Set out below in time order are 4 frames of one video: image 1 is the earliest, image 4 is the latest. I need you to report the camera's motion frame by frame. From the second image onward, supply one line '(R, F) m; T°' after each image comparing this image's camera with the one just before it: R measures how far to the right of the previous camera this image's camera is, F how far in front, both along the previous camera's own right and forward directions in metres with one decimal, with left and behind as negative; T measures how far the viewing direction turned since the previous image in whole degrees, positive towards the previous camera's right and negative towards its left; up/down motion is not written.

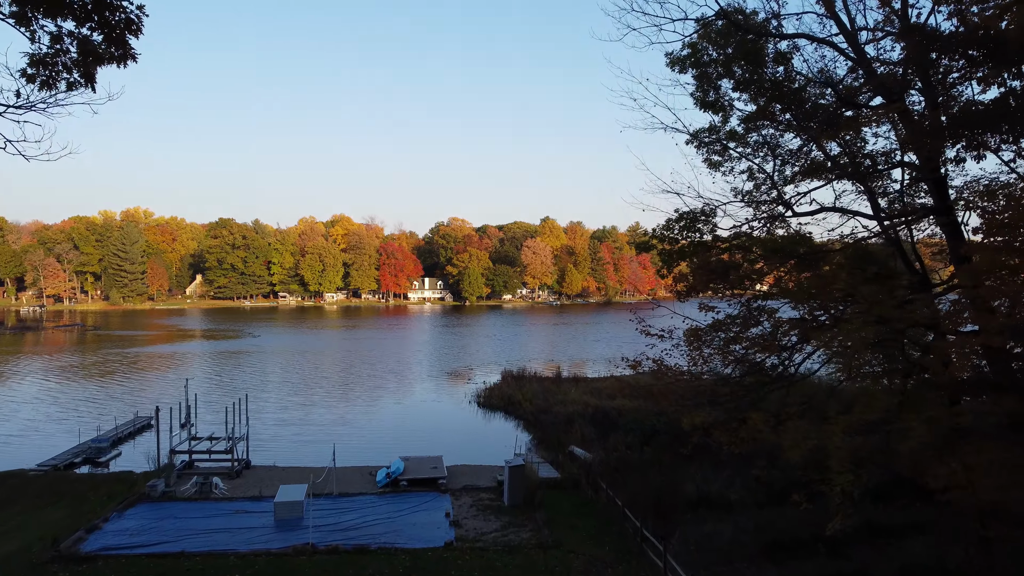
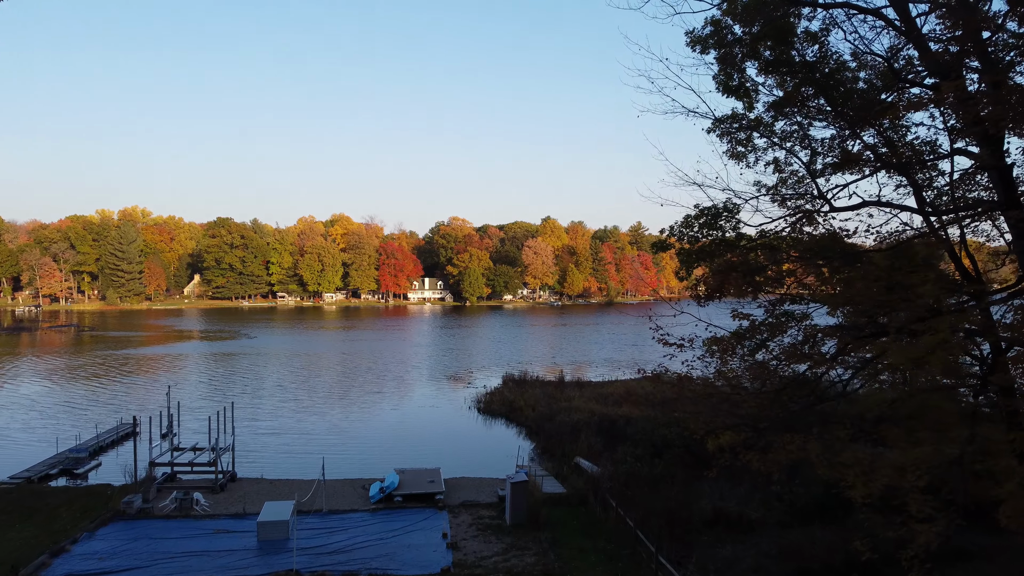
(0.0, +1.1) m; 0°
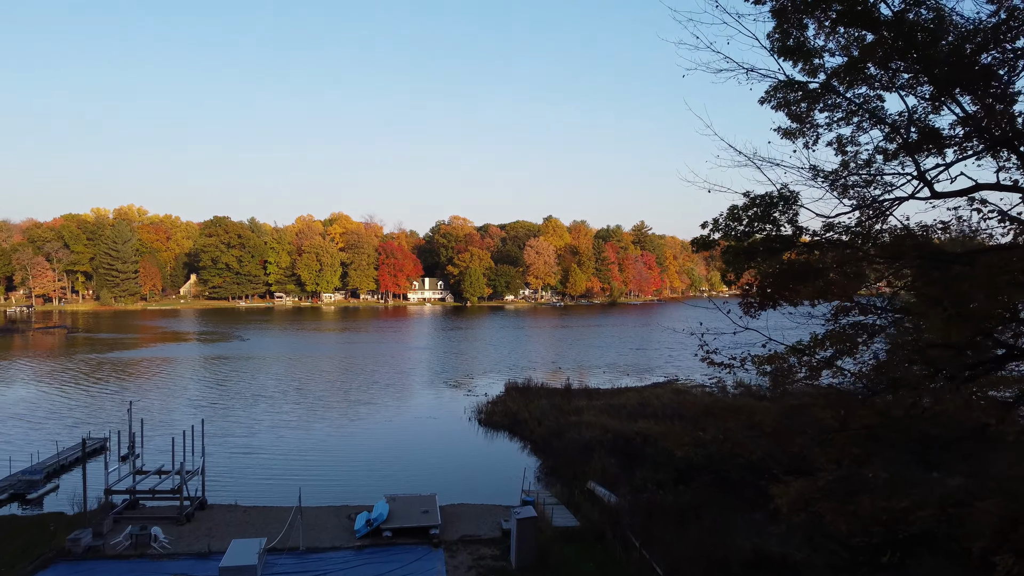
(-0.1, +2.0) m; 0°
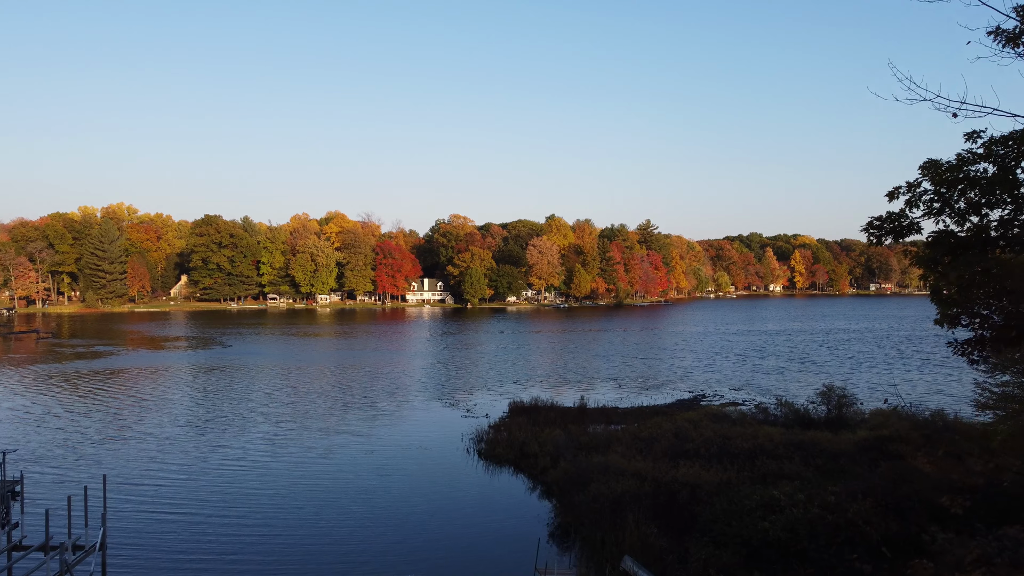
(-0.1, +4.1) m; 0°
